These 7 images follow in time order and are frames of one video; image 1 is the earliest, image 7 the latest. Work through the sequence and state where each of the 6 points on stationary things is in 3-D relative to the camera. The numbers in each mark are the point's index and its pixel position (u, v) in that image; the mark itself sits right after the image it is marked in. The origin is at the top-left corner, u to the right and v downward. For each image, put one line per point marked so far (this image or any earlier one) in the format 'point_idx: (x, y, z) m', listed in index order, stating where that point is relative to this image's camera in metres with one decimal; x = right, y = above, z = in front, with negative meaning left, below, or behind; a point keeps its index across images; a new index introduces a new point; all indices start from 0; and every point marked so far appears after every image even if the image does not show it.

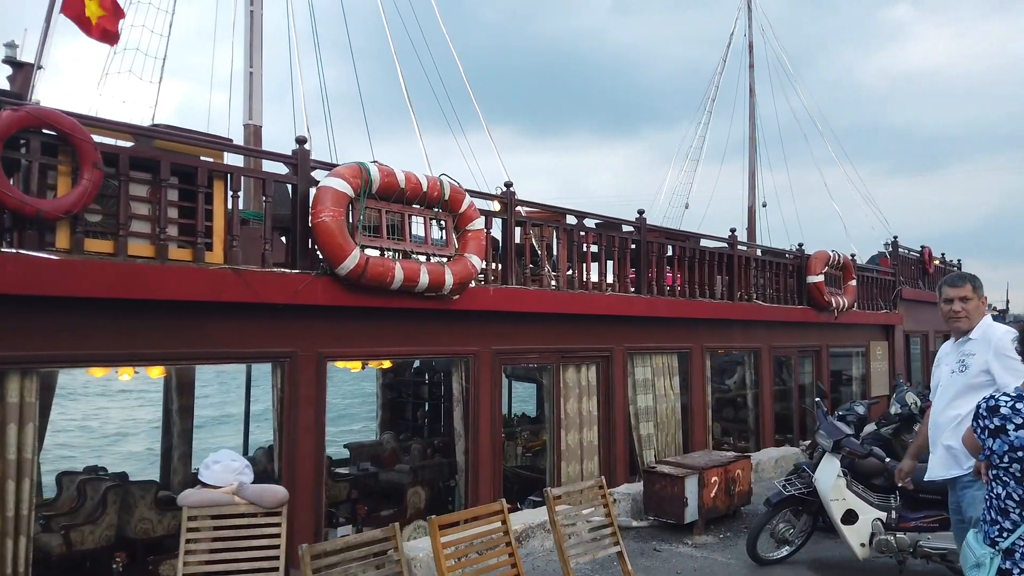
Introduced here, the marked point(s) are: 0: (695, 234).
0: (+2.0, +0.6, +8.2) m
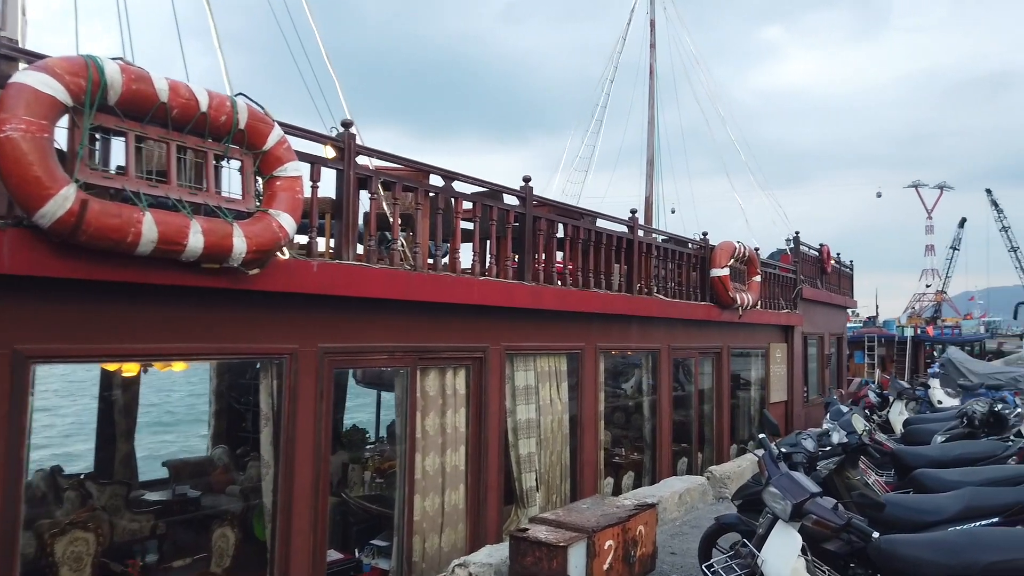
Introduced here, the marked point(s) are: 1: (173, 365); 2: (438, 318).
0: (+0.7, +0.7, +6.8) m
1: (-1.7, -0.4, +3.8) m
2: (-0.5, -0.2, +5.3) m
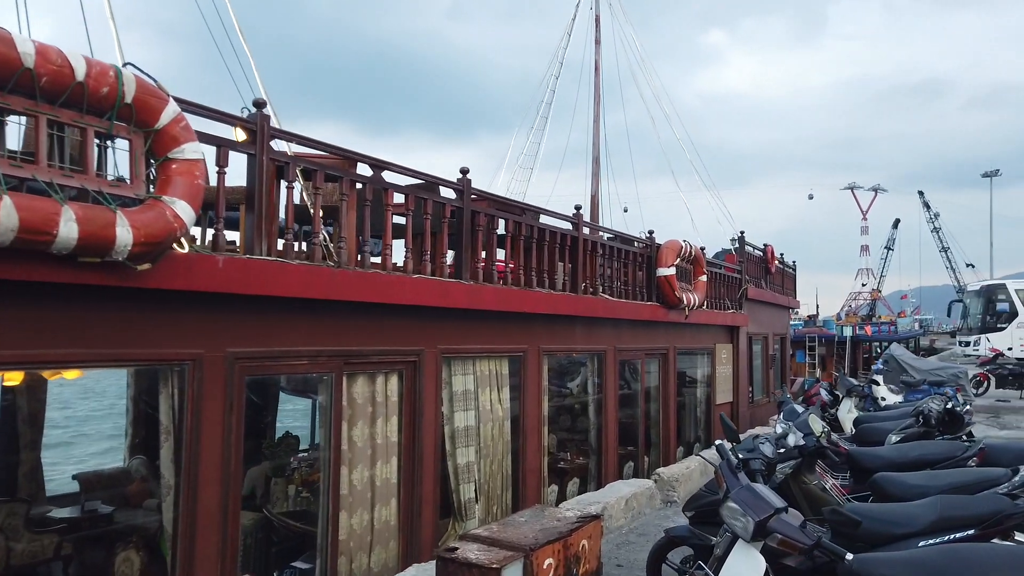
0: (+0.2, +0.7, +6.5) m
1: (-2.0, -0.4, +3.3) m
2: (-0.9, -0.2, +4.9) m
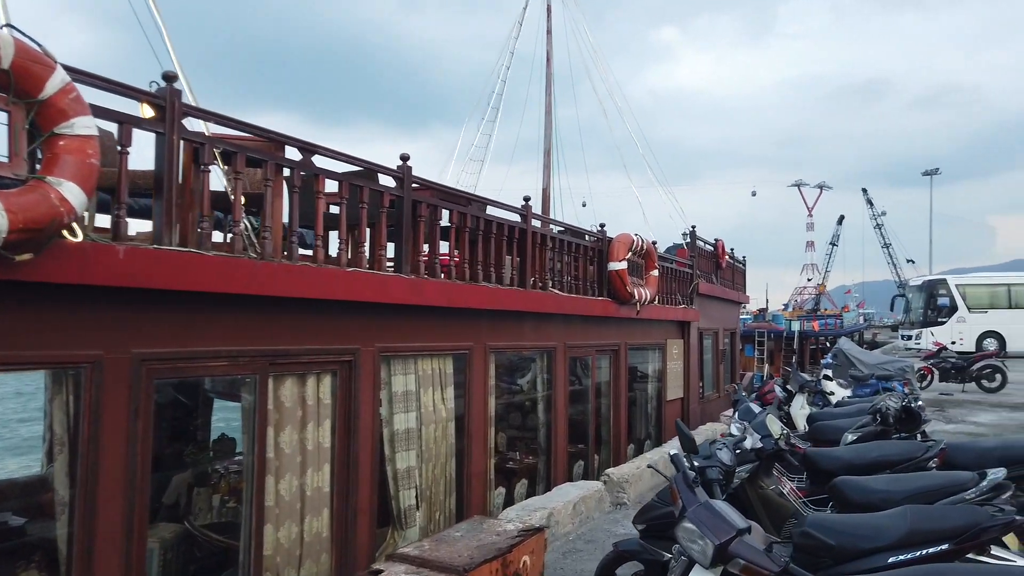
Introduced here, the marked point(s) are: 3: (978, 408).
0: (-0.3, +0.7, +6.2) m
1: (-2.3, -0.4, +2.9) m
2: (-1.3, -0.2, +4.5) m
3: (+7.6, -2.0, +12.2) m
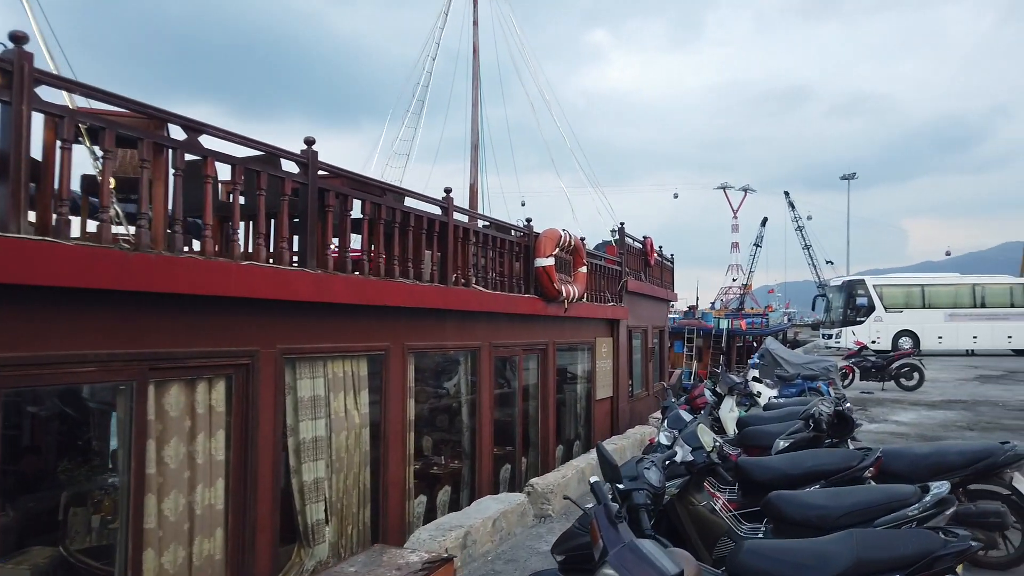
0: (-0.9, +0.8, +5.8) m
1: (-2.6, -0.3, +2.3) m
2: (-1.8, -0.1, +4.0) m
3: (+6.4, -2.0, +12.5) m
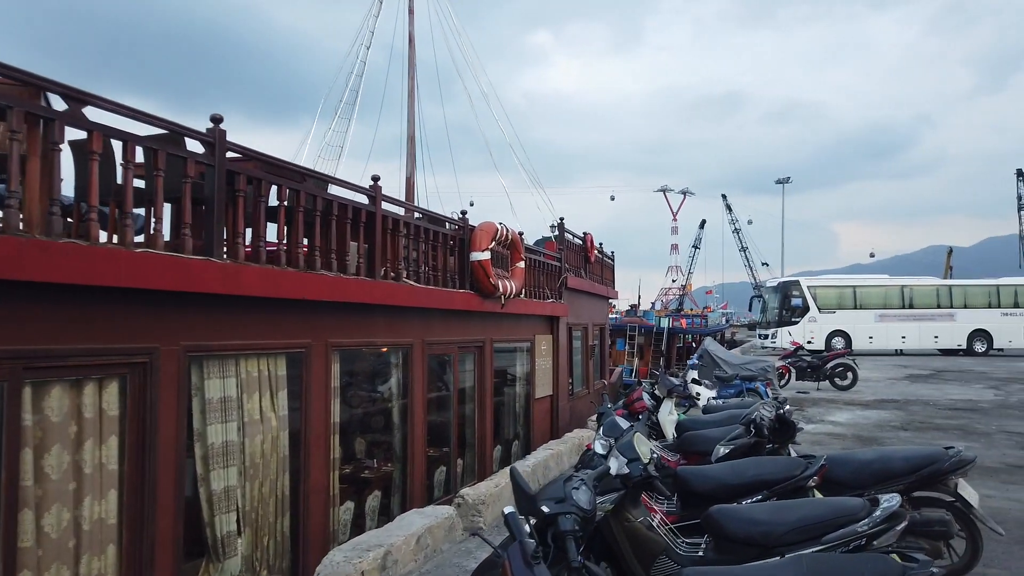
0: (-1.4, +0.8, +5.4) m
1: (-2.8, -0.3, +1.8) m
2: (-2.1, -0.1, +3.6) m
3: (+5.4, -2.0, +12.6) m
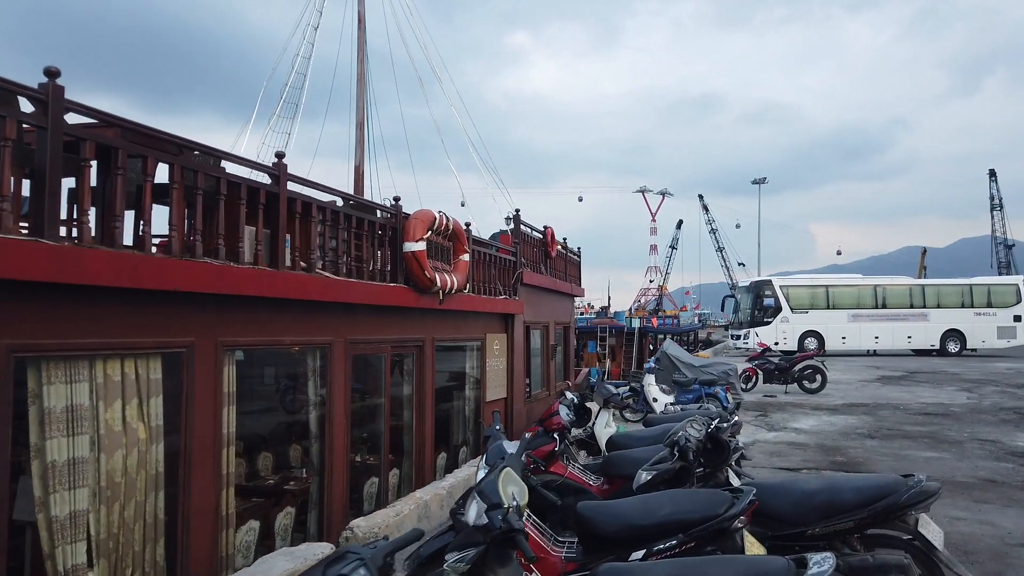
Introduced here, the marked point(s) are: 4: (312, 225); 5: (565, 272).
0: (-1.9, +0.9, +4.7) m
1: (-3.3, -0.2, +1.1) m
2: (-2.6, 0.0, +2.9) m
3: (+4.6, -2.0, +12.1) m
4: (-1.5, +0.5, +5.9) m
5: (+1.0, +0.3, +14.6) m
